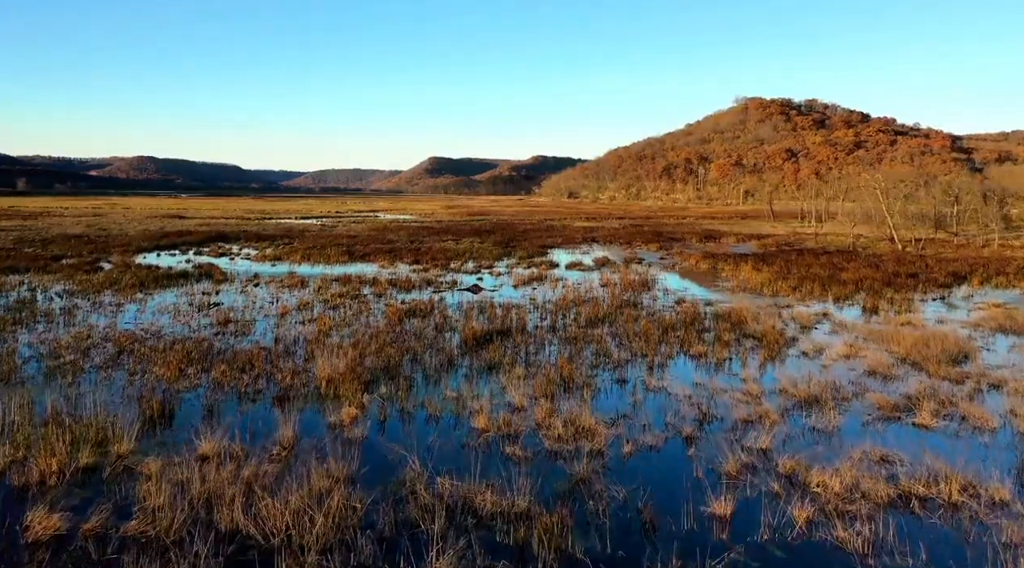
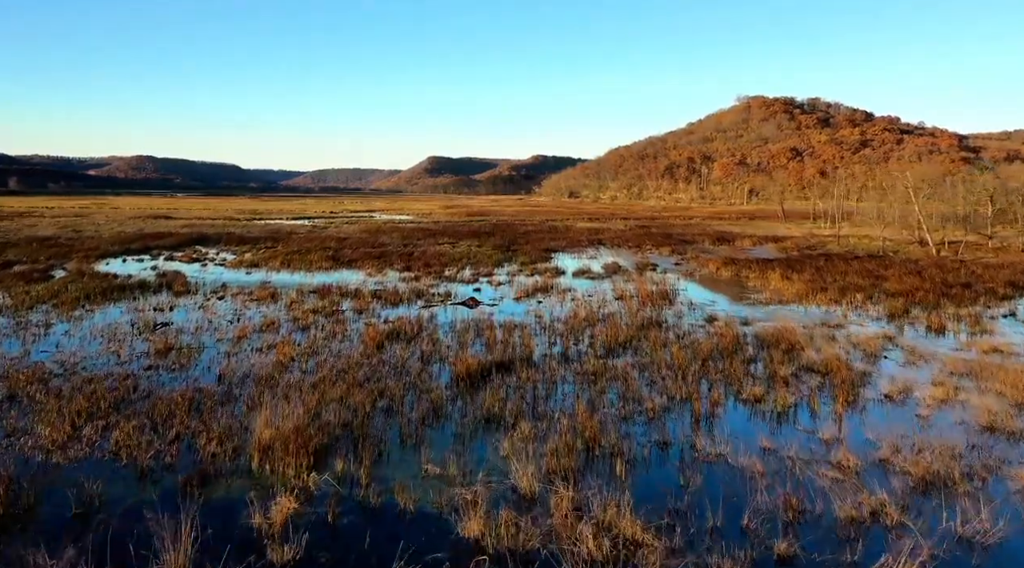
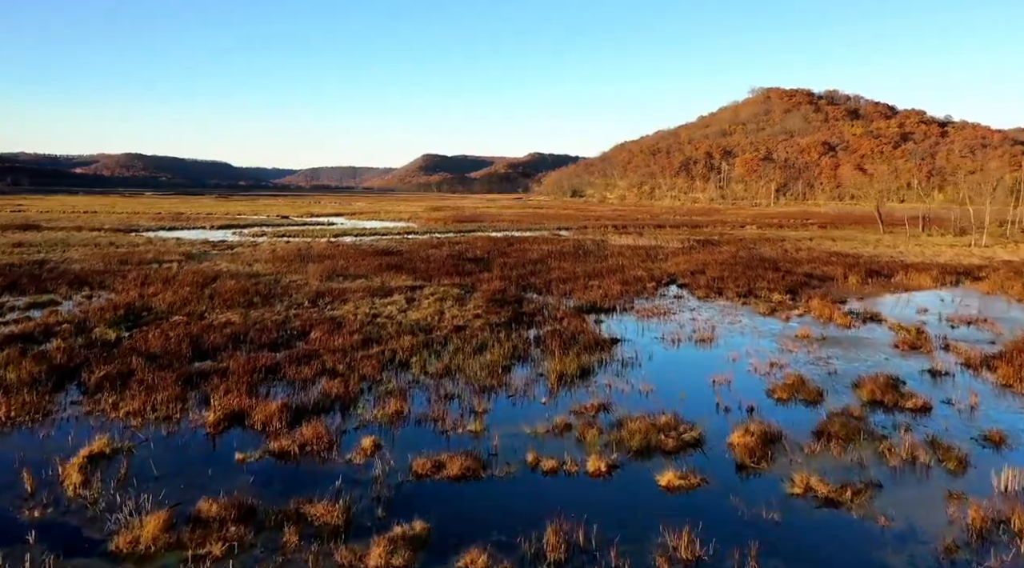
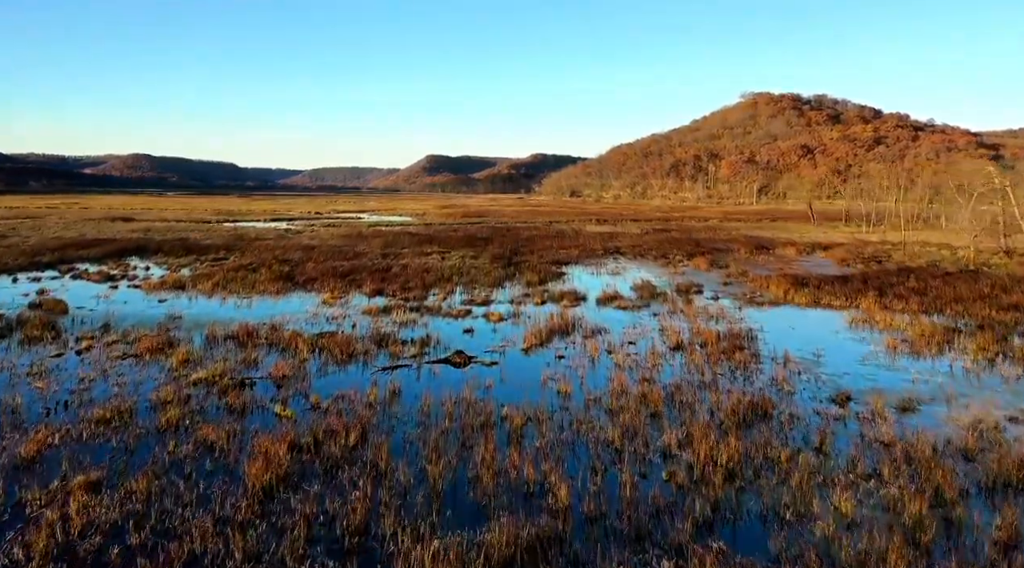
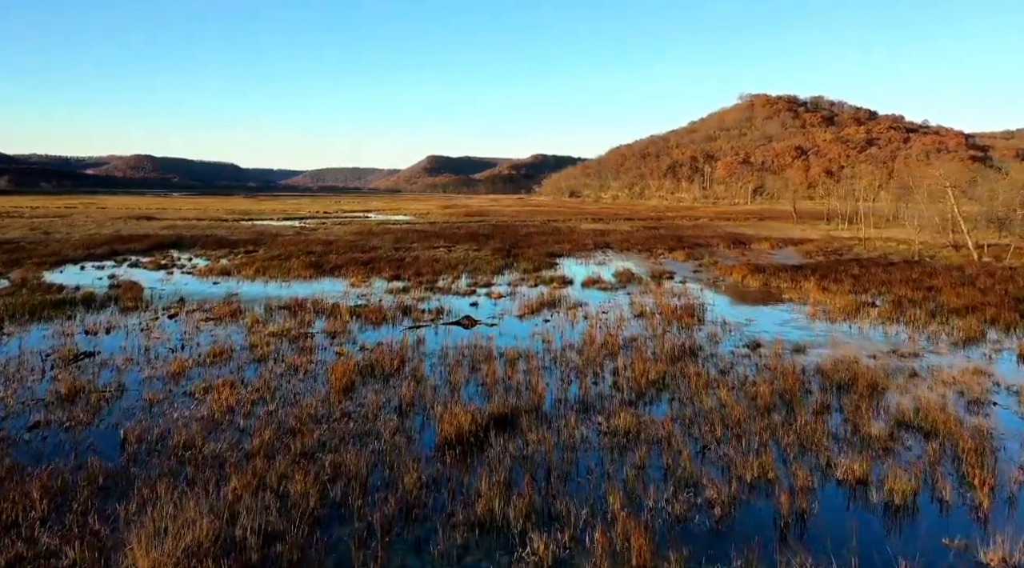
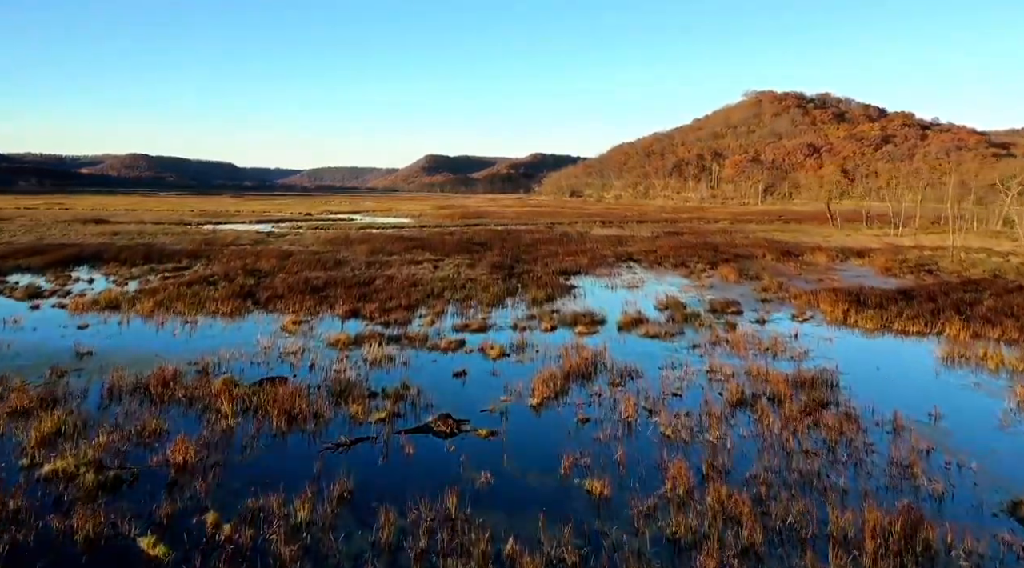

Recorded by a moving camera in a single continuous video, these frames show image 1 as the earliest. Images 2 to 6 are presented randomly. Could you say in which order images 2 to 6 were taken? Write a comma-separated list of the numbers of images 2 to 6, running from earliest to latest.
2, 5, 4, 6, 3
